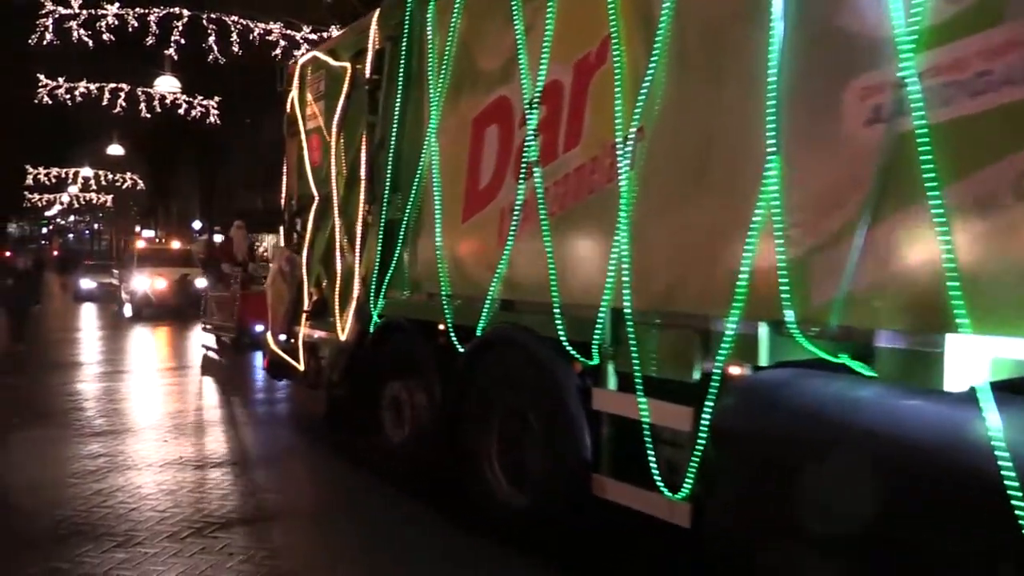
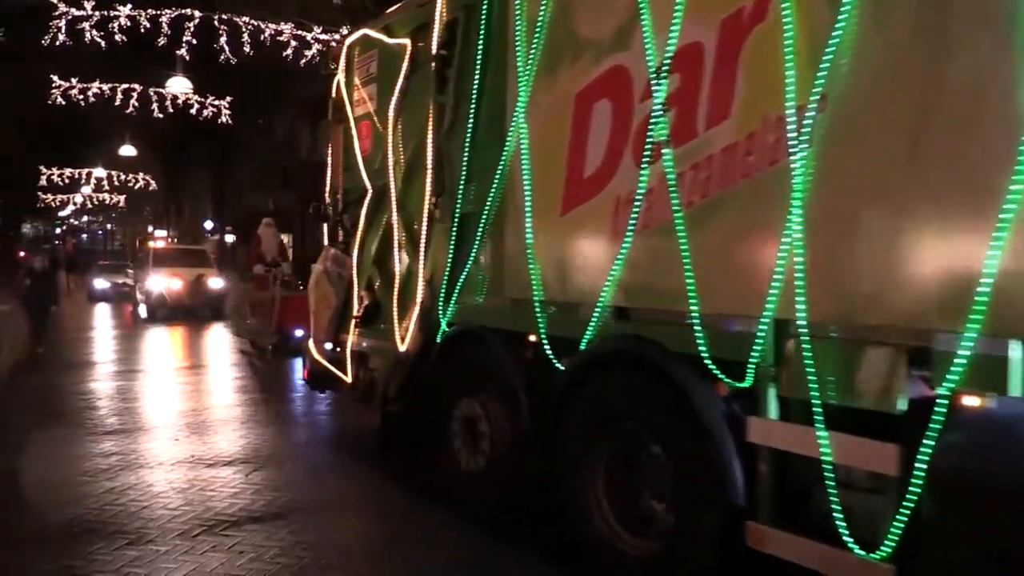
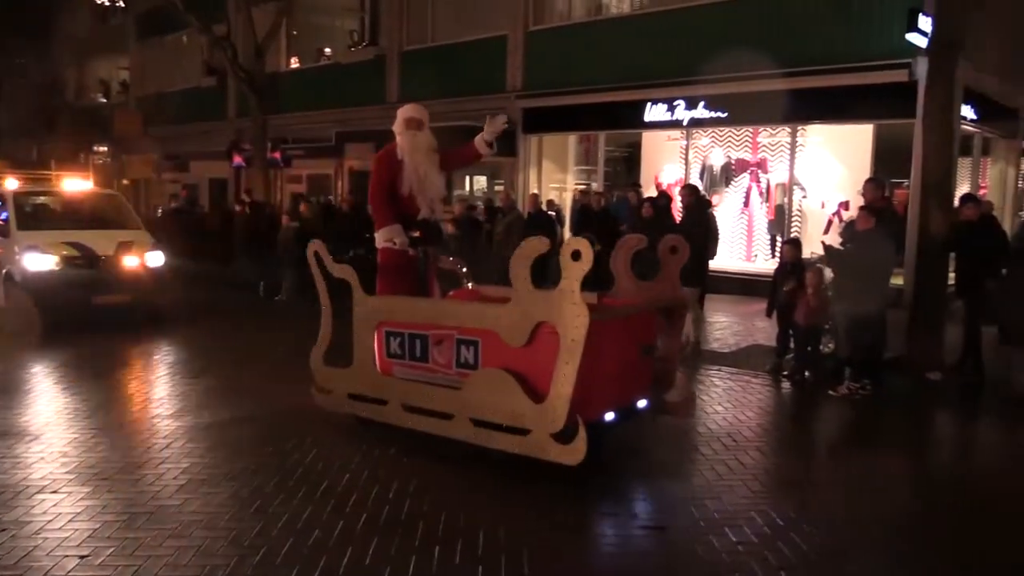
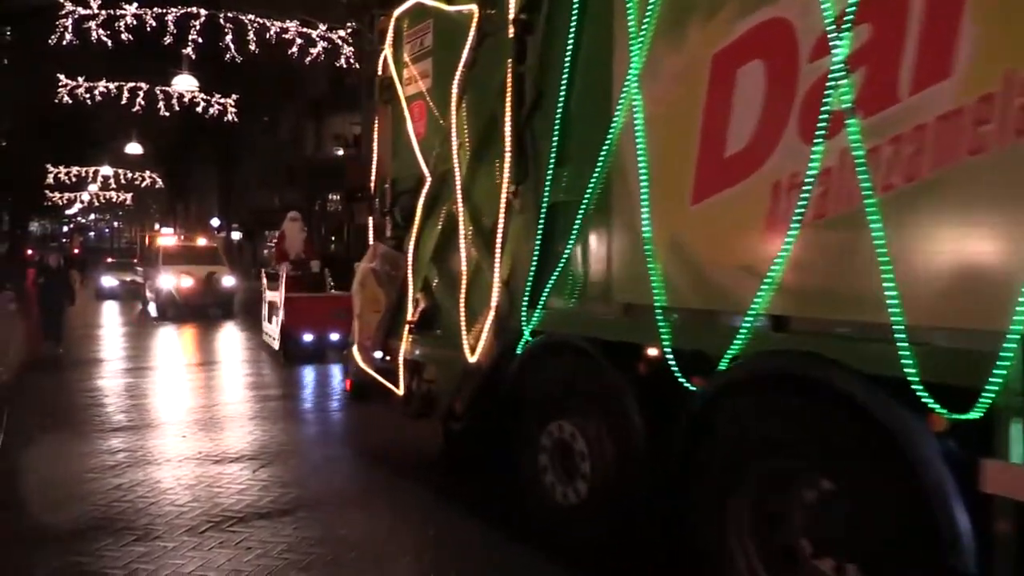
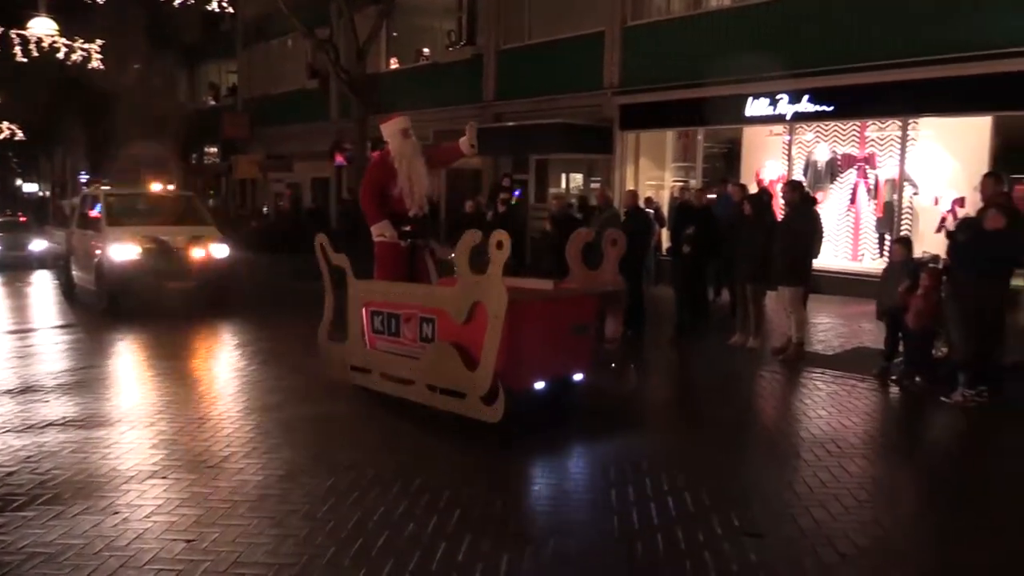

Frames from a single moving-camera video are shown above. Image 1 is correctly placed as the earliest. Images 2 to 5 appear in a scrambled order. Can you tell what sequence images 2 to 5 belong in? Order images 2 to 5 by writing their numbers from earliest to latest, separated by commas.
2, 4, 5, 3
